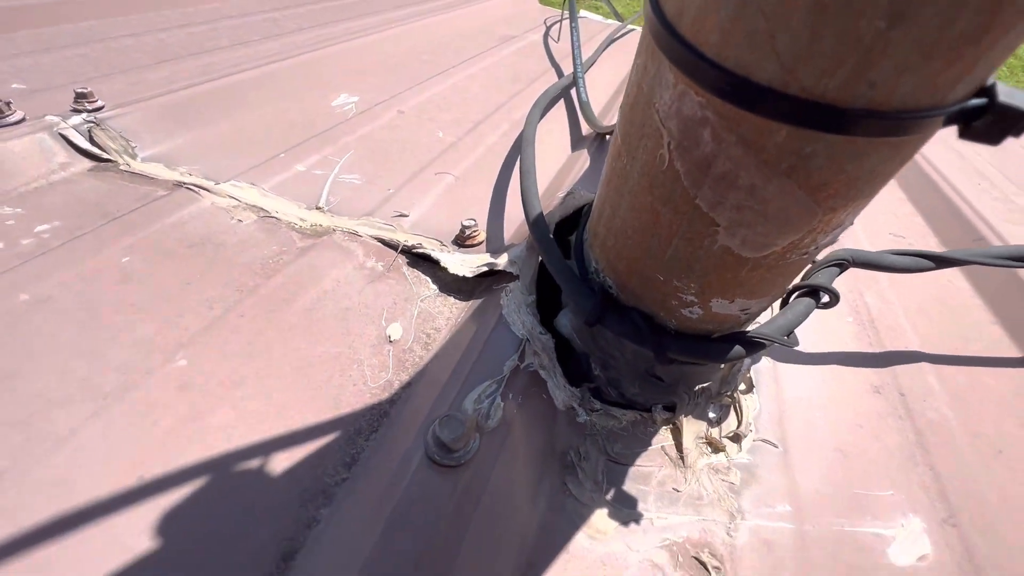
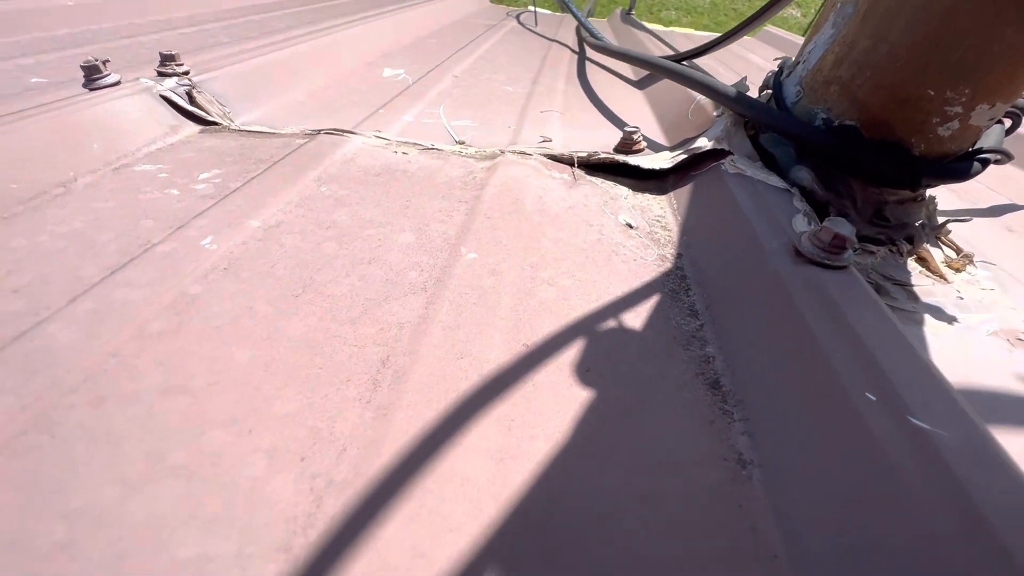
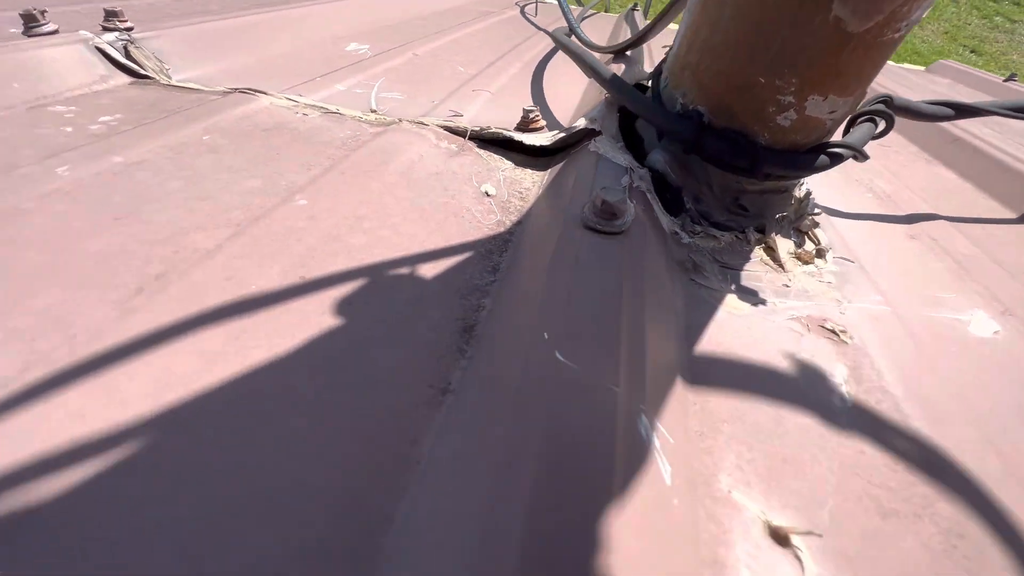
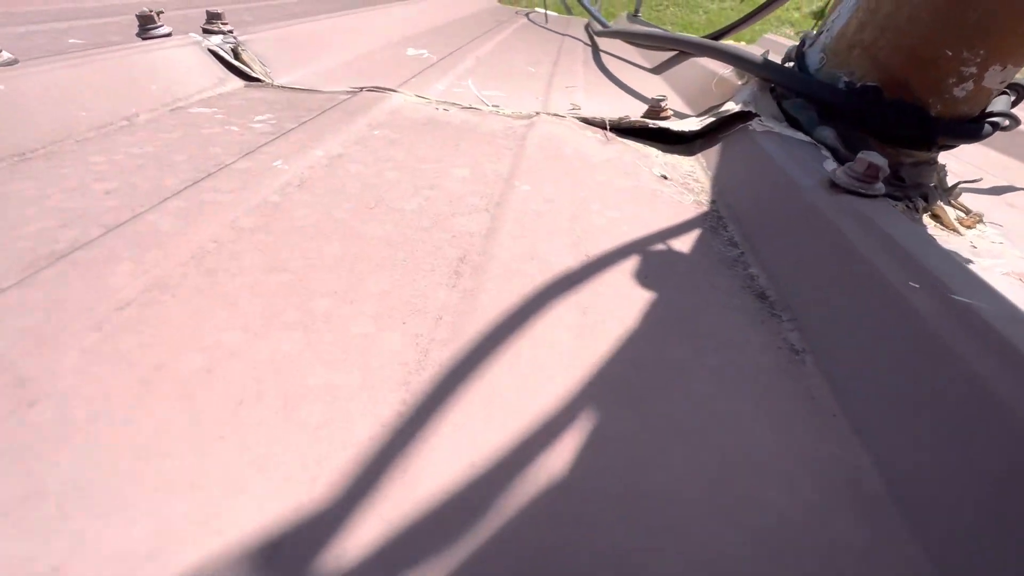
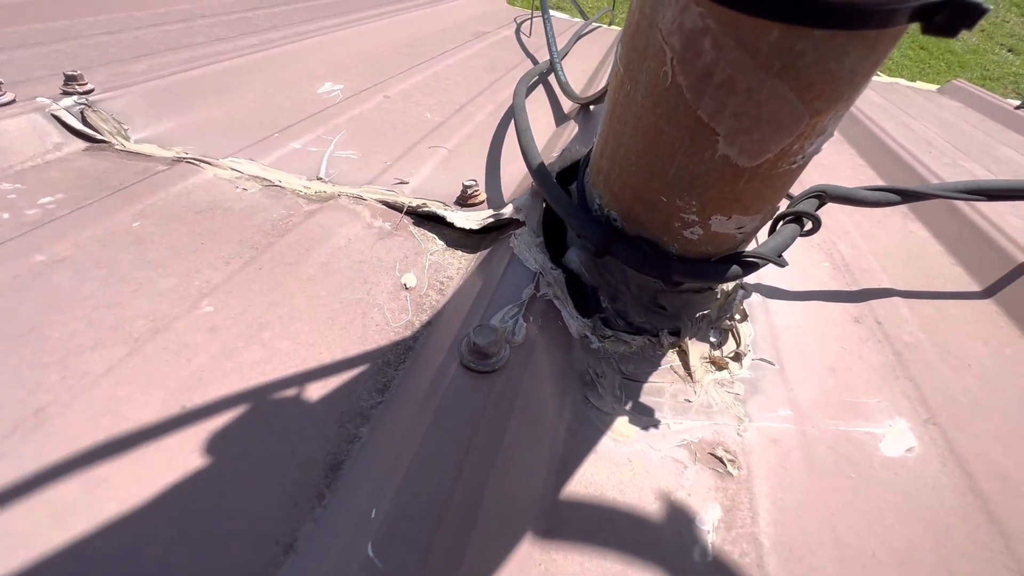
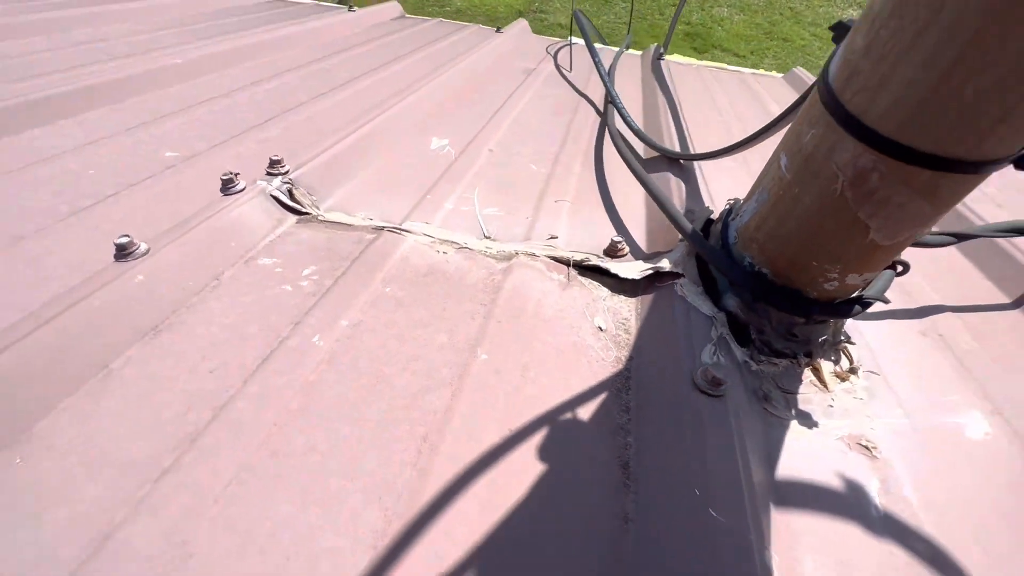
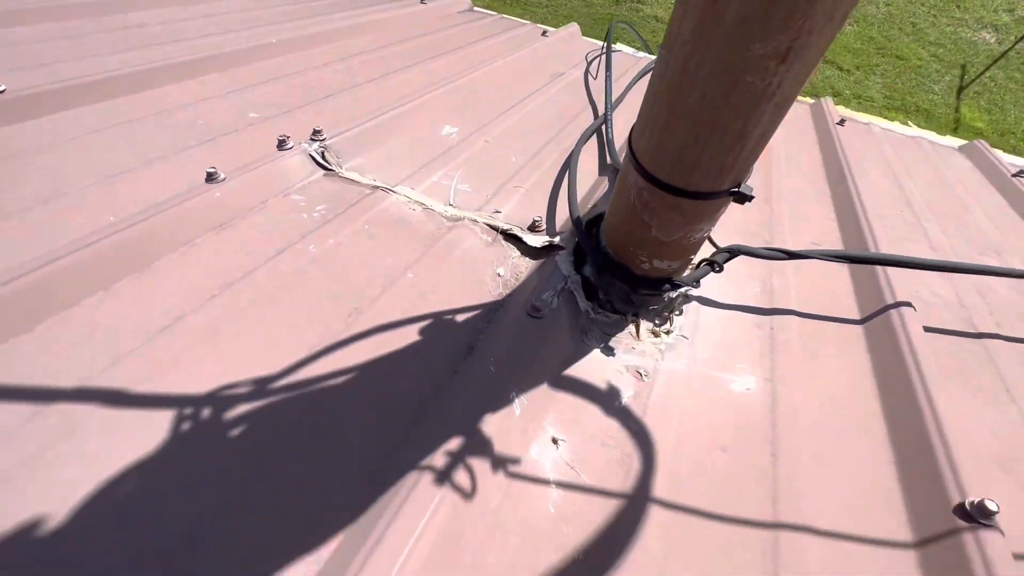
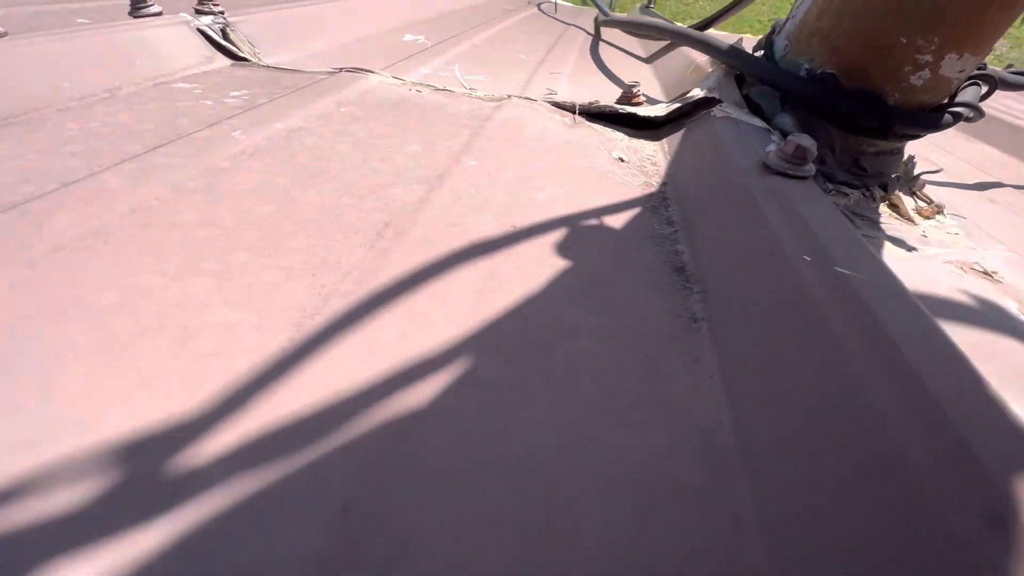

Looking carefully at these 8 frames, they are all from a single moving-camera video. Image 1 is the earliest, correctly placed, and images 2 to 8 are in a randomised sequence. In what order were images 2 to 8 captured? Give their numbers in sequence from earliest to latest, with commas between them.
5, 3, 8, 4, 2, 6, 7
